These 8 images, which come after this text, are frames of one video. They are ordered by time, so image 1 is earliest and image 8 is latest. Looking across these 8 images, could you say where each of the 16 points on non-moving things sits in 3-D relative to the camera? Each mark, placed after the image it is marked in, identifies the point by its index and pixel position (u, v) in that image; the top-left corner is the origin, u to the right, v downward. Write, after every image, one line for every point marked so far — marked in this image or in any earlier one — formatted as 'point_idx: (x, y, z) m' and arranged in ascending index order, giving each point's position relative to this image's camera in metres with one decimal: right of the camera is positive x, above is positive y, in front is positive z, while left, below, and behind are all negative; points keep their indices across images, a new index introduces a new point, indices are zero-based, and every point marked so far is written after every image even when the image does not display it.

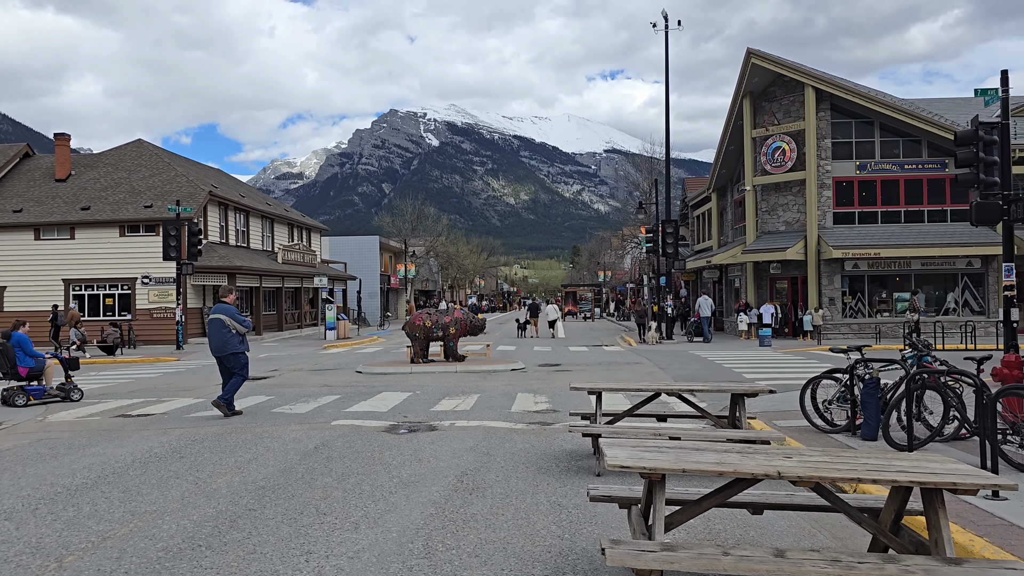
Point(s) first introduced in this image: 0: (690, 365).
0: (+4.0, -1.7, +19.5) m
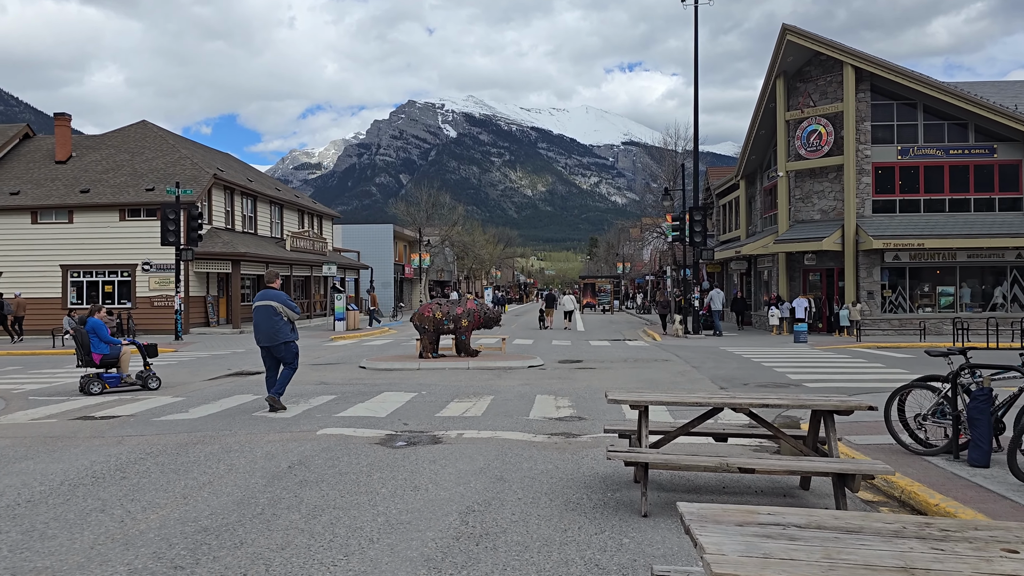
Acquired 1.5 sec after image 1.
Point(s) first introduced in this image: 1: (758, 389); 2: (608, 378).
0: (+4.4, -1.5, +17.7) m
1: (+3.9, -1.6, +13.6) m
2: (+1.7, -1.6, +15.2) m
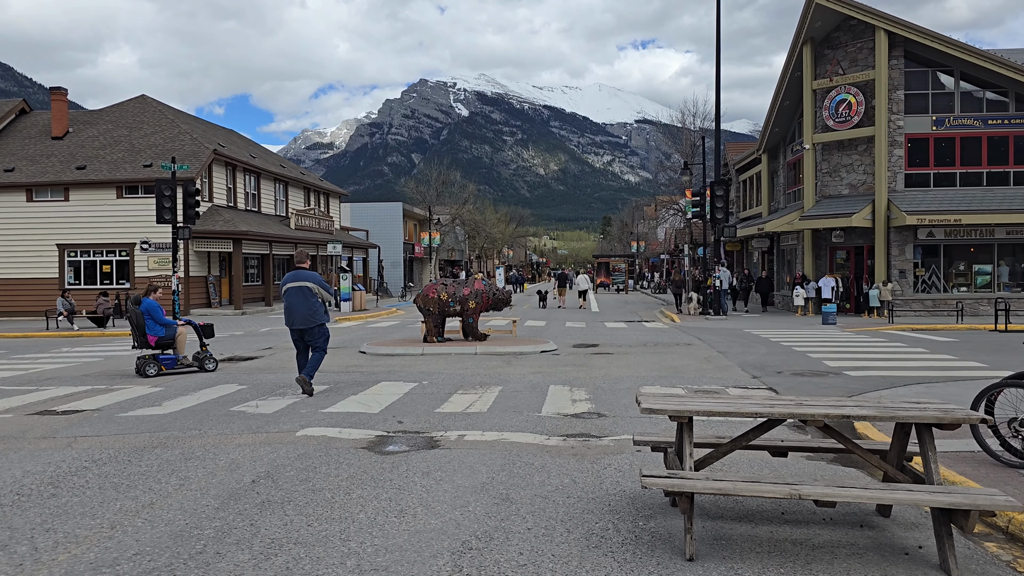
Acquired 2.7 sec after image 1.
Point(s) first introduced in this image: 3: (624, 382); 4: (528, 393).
0: (+4.6, -1.1, +16.4) m
1: (+4.0, -1.3, +12.3) m
2: (+1.8, -1.2, +13.9) m
3: (+1.5, -1.3, +11.7) m
4: (+0.2, -1.3, +10.8) m
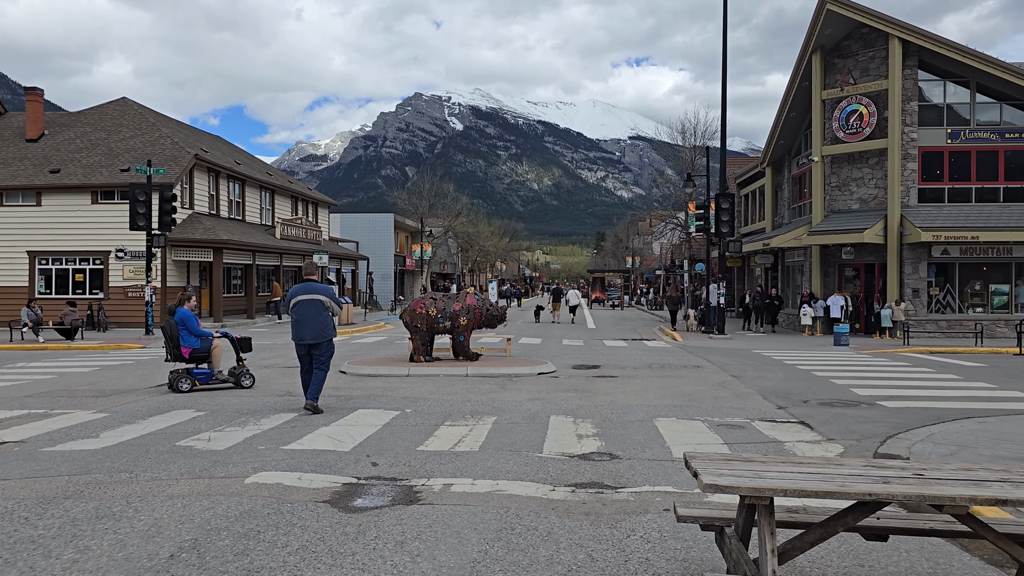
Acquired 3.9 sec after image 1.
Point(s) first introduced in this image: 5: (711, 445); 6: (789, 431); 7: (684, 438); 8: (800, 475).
0: (+4.5, -1.5, +15.1) m
1: (+4.0, -1.6, +11.0) m
2: (+1.8, -1.5, +12.5) m
3: (+1.4, -1.5, +10.3) m
4: (+0.2, -1.5, +9.4) m
5: (+1.9, -1.5, +8.3) m
6: (+2.9, -1.5, +9.2) m
7: (+1.7, -1.5, +8.7) m
8: (+1.1, -0.7, +3.4) m
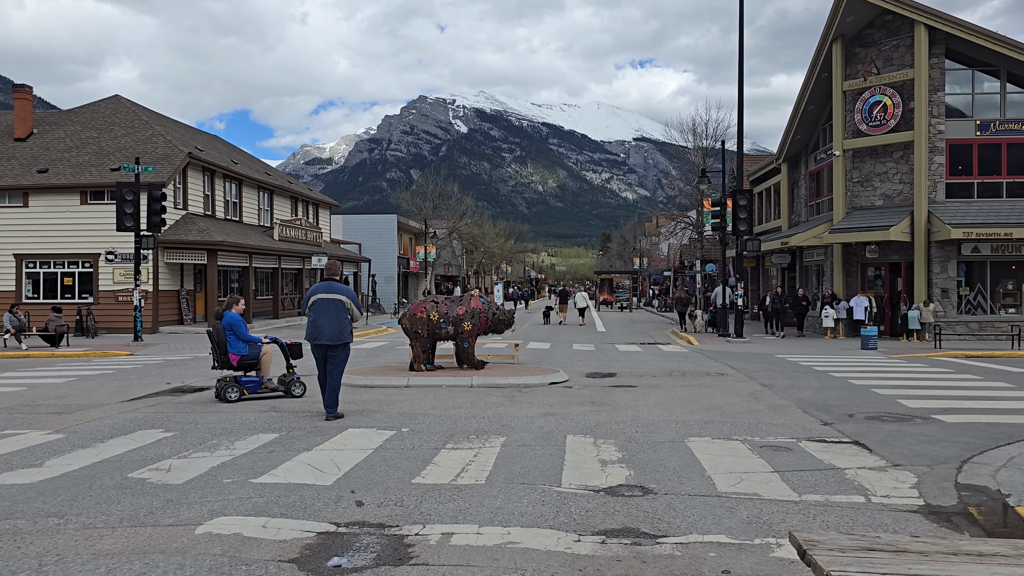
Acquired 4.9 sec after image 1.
0: (+4.6, -1.5, +13.8) m
1: (+4.1, -1.6, +9.7) m
2: (+1.9, -1.5, +11.2) m
3: (+1.6, -1.5, +9.0) m
4: (+0.3, -1.5, +8.1) m
5: (+2.0, -1.5, +7.1) m
6: (+3.1, -1.5, +7.9) m
7: (+1.8, -1.5, +7.4) m
8: (+1.2, -0.7, +2.1) m
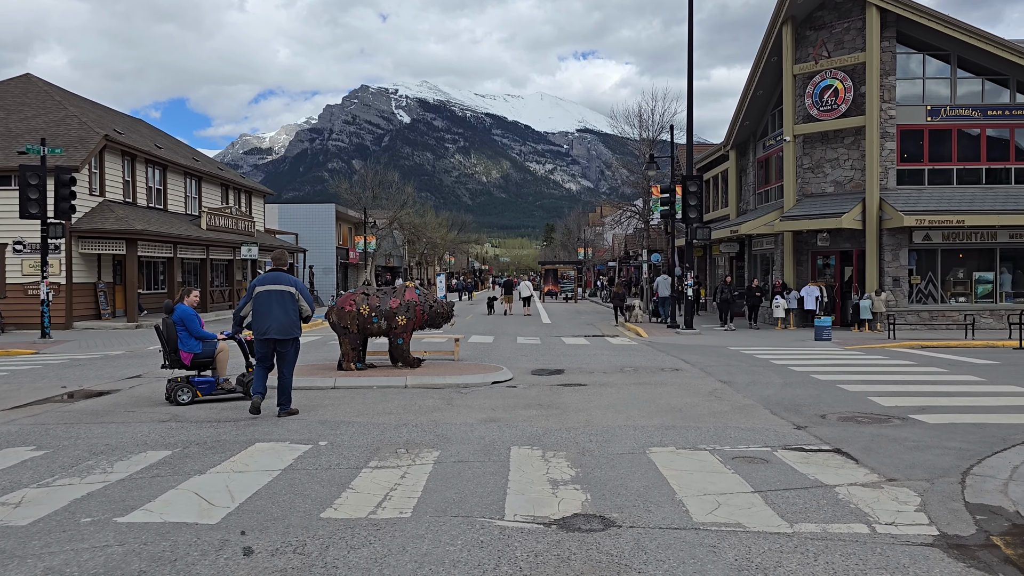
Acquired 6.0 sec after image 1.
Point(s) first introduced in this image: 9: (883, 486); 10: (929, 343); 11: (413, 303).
0: (+3.7, -1.3, +12.8) m
1: (+3.5, -1.4, +8.7) m
2: (+1.2, -1.4, +10.1) m
3: (+1.0, -1.4, +7.9) m
4: (-0.3, -1.4, +6.9) m
5: (+1.6, -1.4, +6.0) m
6: (+2.5, -1.4, +6.9) m
7: (+1.4, -1.4, +6.3) m
8: (+1.0, -0.7, +1.0) m
9: (+2.7, -1.4, +6.3) m
10: (+9.5, -1.3, +19.8) m
11: (-1.5, -0.2, +13.0) m
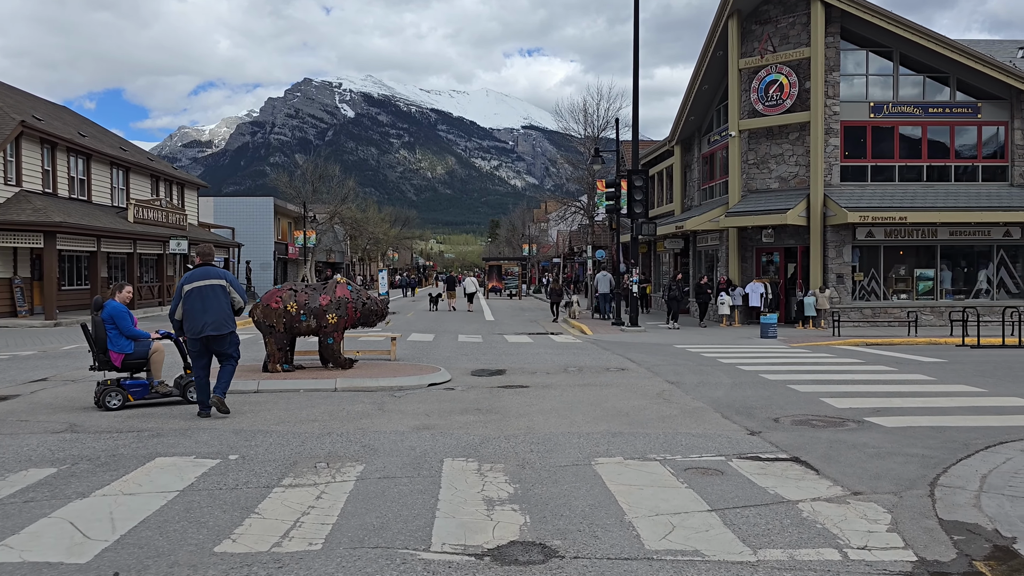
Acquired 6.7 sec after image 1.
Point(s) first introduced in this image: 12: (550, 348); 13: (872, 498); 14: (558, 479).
0: (+2.8, -1.3, +12.4) m
1: (+2.9, -1.4, +8.3) m
2: (+0.5, -1.3, +9.5) m
3: (+0.4, -1.4, +7.3) m
4: (-0.8, -1.4, +6.2) m
5: (+1.1, -1.4, +5.4) m
6: (+2.0, -1.4, +6.4) m
7: (+0.9, -1.4, +5.7) m
8: (+0.9, -0.7, +0.4) m
9: (+2.2, -1.4, +5.7) m
10: (+8.2, -1.2, +19.7) m
11: (-2.3, -0.2, +12.2) m
12: (+0.8, -1.3, +18.0) m
13: (+2.4, -1.4, +5.8) m
14: (+0.3, -1.4, +6.3) m
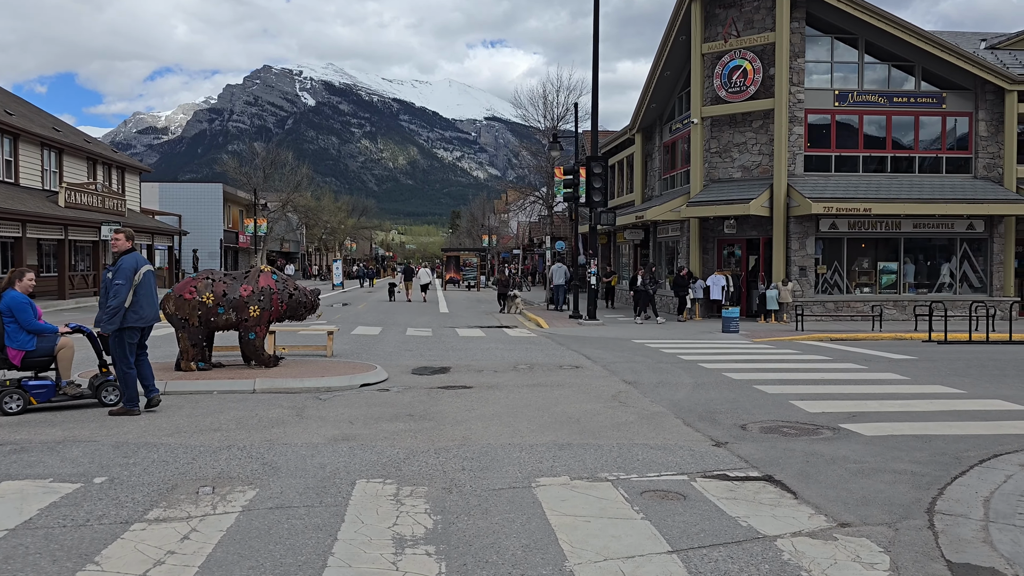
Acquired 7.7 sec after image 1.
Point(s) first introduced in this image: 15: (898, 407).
0: (+2.1, -1.2, +11.4) m
1: (+2.3, -1.3, +7.3) m
2: (-0.1, -1.2, +8.4) m
3: (-0.1, -1.3, +6.2) m
4: (-1.2, -1.3, +5.1) m
5: (+0.7, -1.3, +4.4) m
6: (+1.6, -1.3, +5.4) m
7: (+0.5, -1.3, +4.7) m
8: (+0.7, -0.7, -0.7) m
9: (+1.8, -1.4, +4.7) m
10: (+7.1, -1.0, +18.9) m
11: (-3.1, 0.0, +10.9) m
12: (-0.2, -1.1, +16.9) m
13: (+2.0, -1.4, +4.9) m
14: (-0.1, -1.3, +5.2) m
15: (+4.2, -1.3, +9.4) m
